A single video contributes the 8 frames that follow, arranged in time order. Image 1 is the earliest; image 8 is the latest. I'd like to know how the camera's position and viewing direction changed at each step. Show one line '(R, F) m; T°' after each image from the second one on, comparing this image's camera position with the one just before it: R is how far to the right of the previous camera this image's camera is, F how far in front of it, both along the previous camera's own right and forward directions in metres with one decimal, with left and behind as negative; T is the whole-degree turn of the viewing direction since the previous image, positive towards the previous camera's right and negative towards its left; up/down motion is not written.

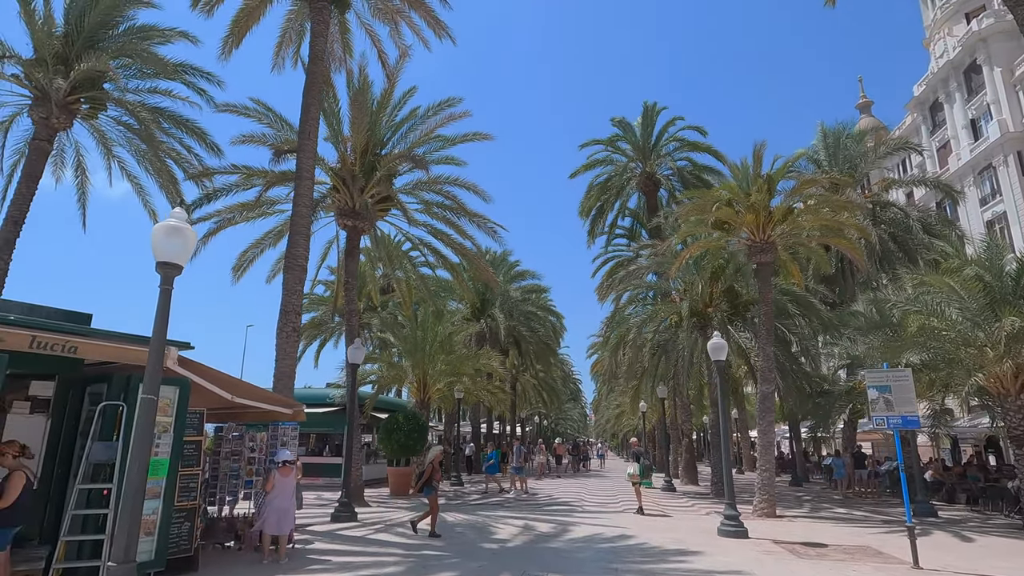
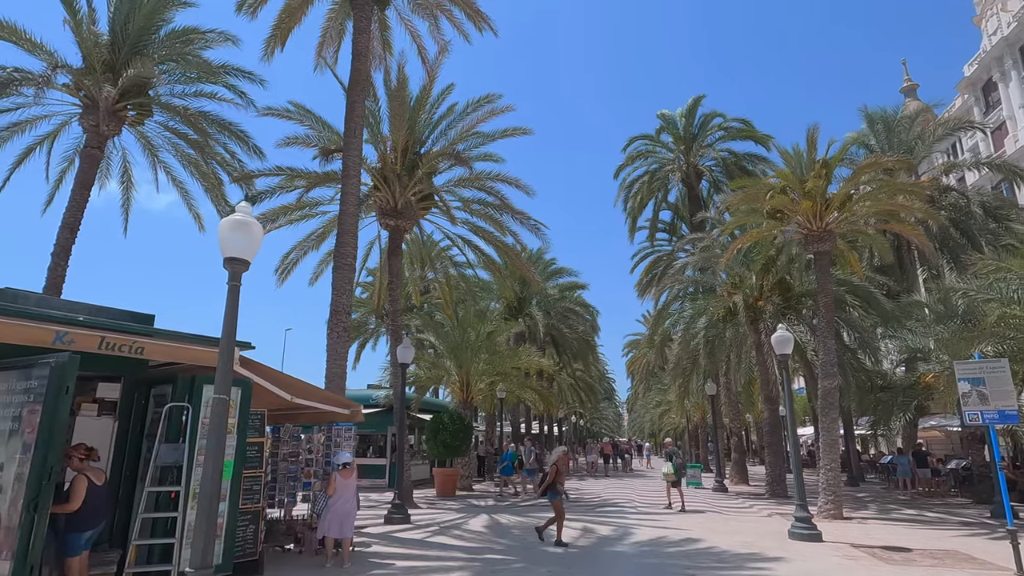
(-0.5, +0.3) m; -3°
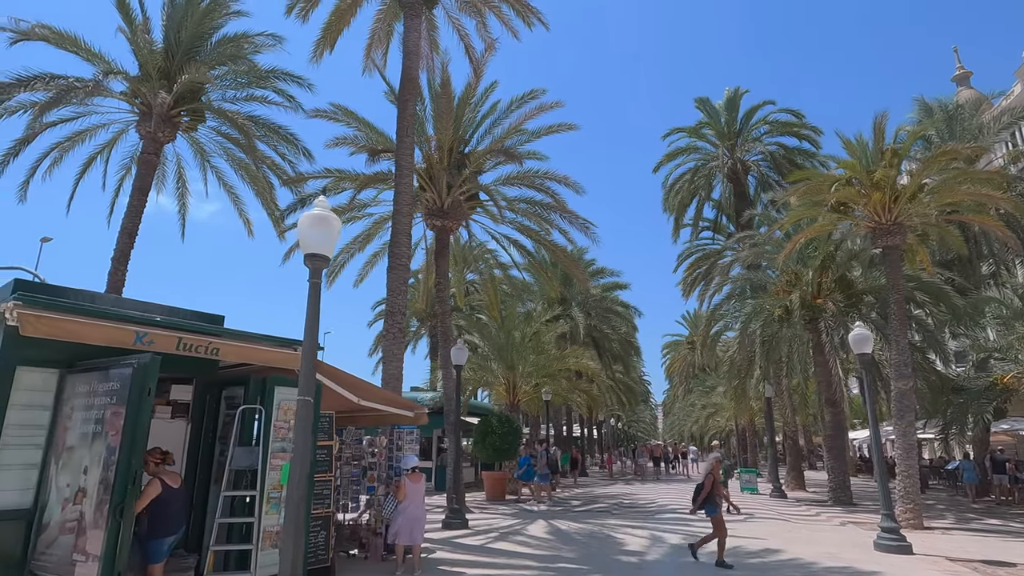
(-0.6, +0.3) m; -3°
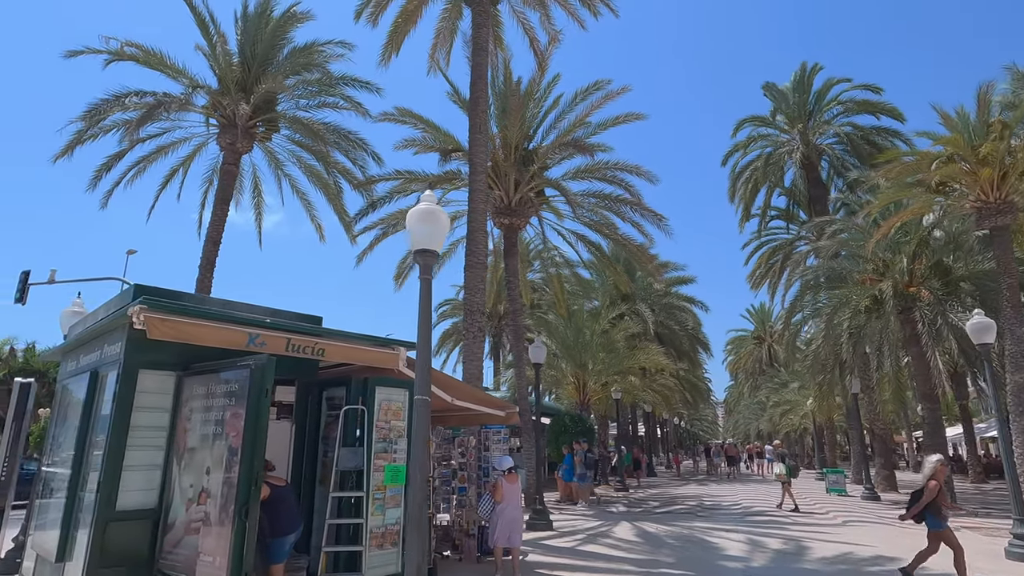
(-0.6, +0.2) m; -5°
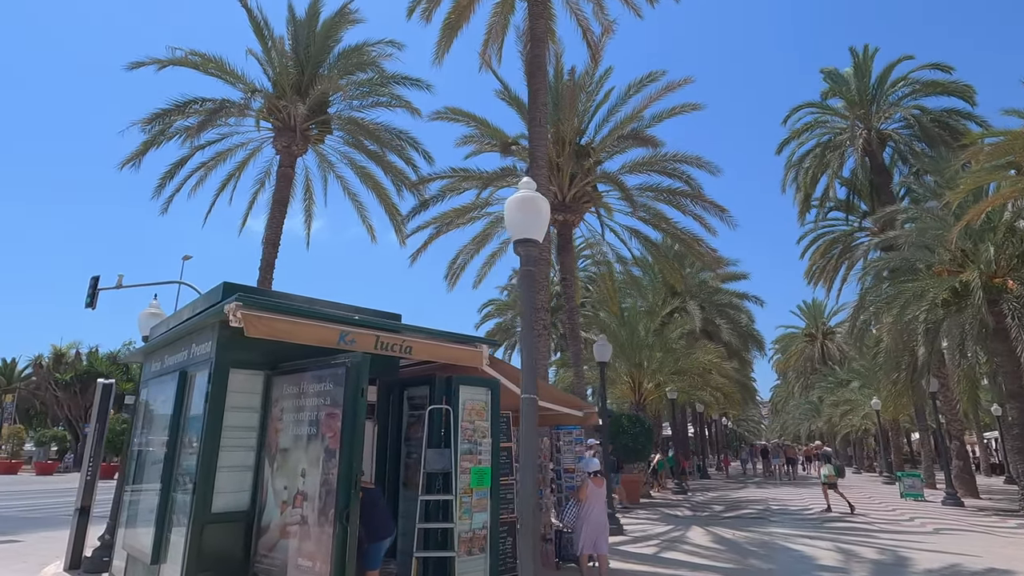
(-0.6, +0.3) m; -4°
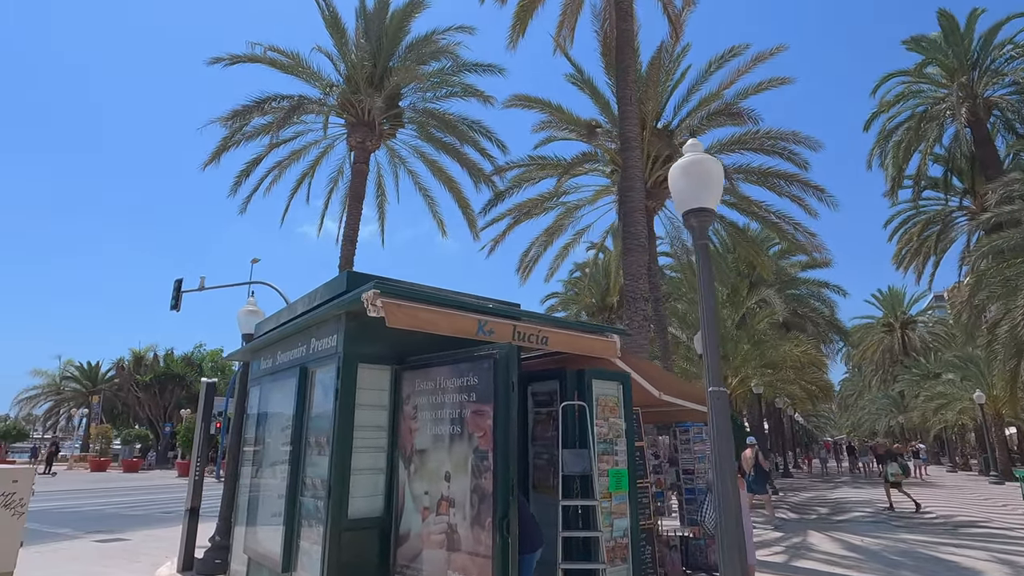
(-0.9, +0.5) m; -5°
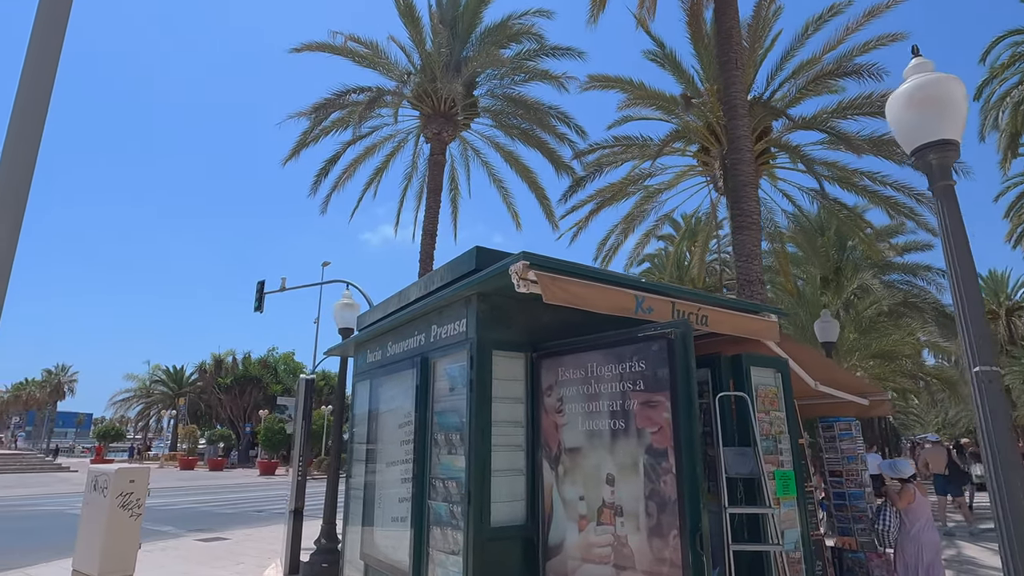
(-0.8, +0.6) m; -6°
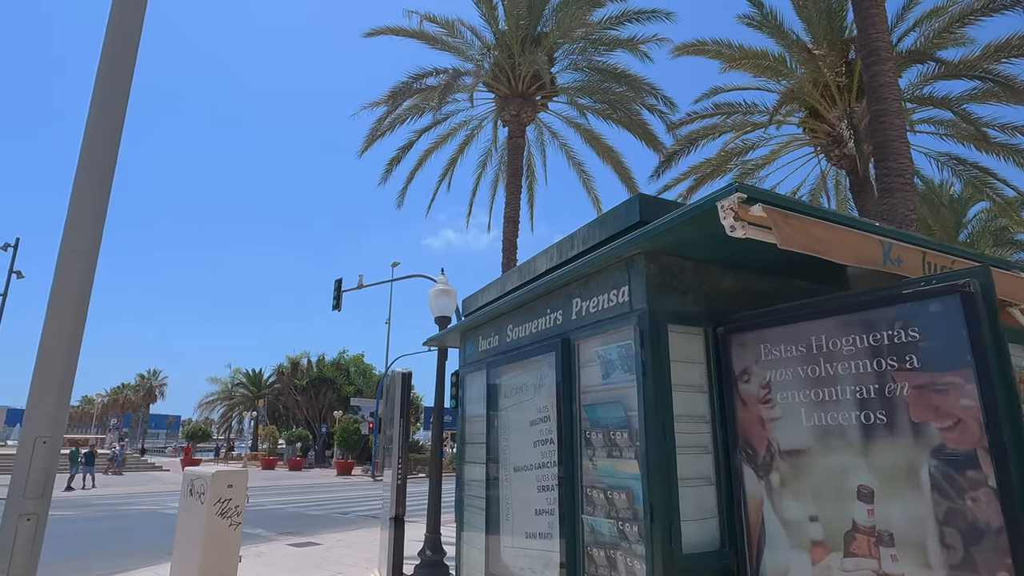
(-0.7, +0.9) m; -6°
